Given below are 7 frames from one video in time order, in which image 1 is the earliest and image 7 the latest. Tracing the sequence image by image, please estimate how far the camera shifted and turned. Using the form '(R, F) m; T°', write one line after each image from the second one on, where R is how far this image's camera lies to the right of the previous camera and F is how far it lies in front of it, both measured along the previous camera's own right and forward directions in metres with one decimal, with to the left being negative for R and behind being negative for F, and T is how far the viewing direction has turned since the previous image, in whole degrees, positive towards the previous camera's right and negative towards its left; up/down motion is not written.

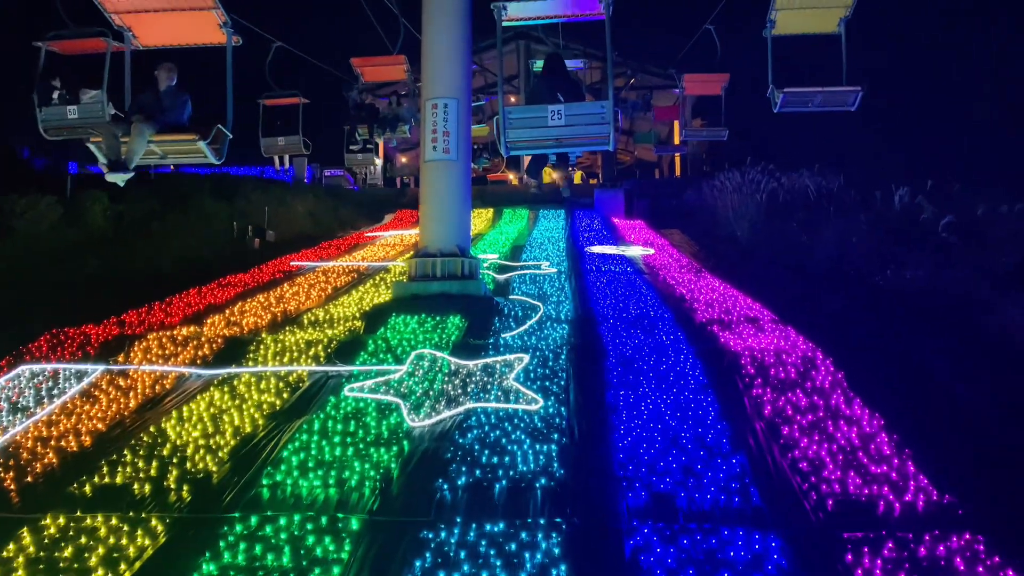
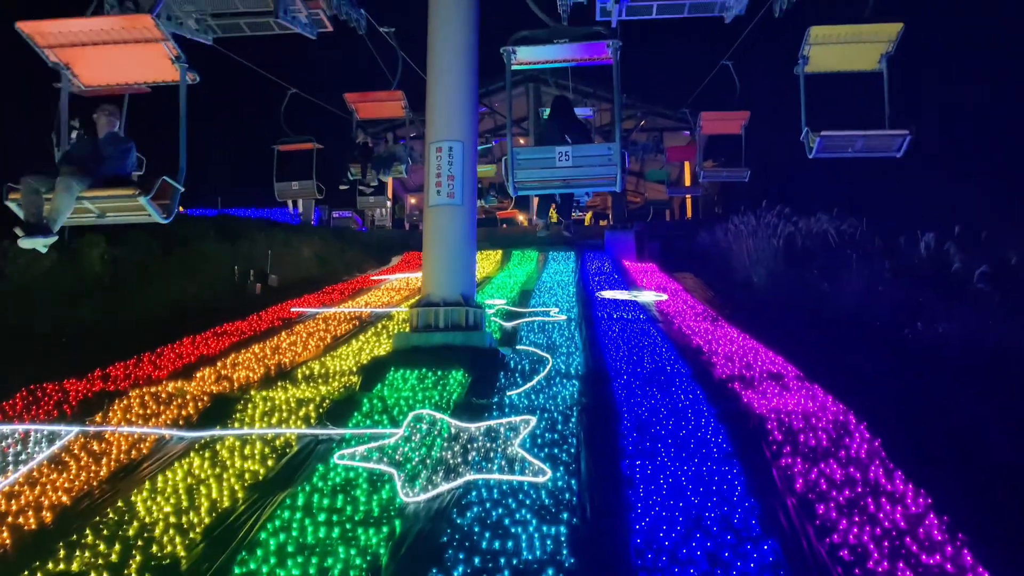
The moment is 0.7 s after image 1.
(0.0, +0.3) m; -1°
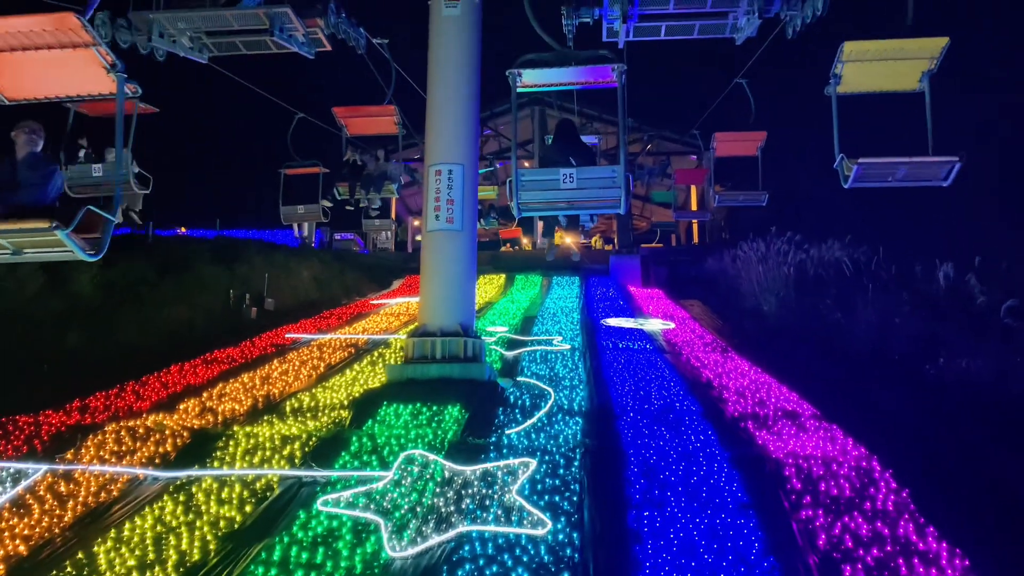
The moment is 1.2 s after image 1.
(0.0, +0.2) m; 0°
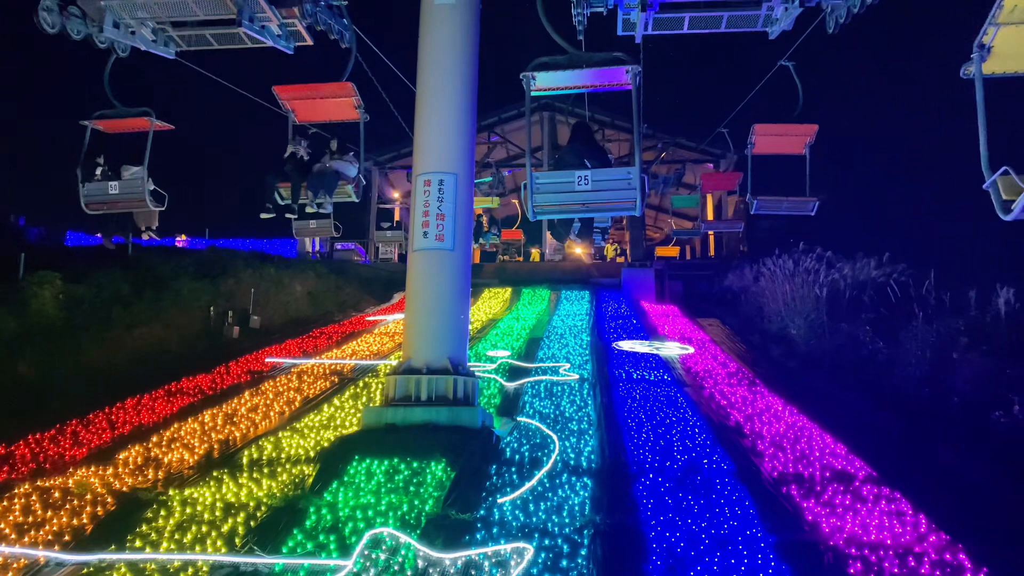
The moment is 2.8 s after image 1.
(+0.1, +0.7) m; -1°
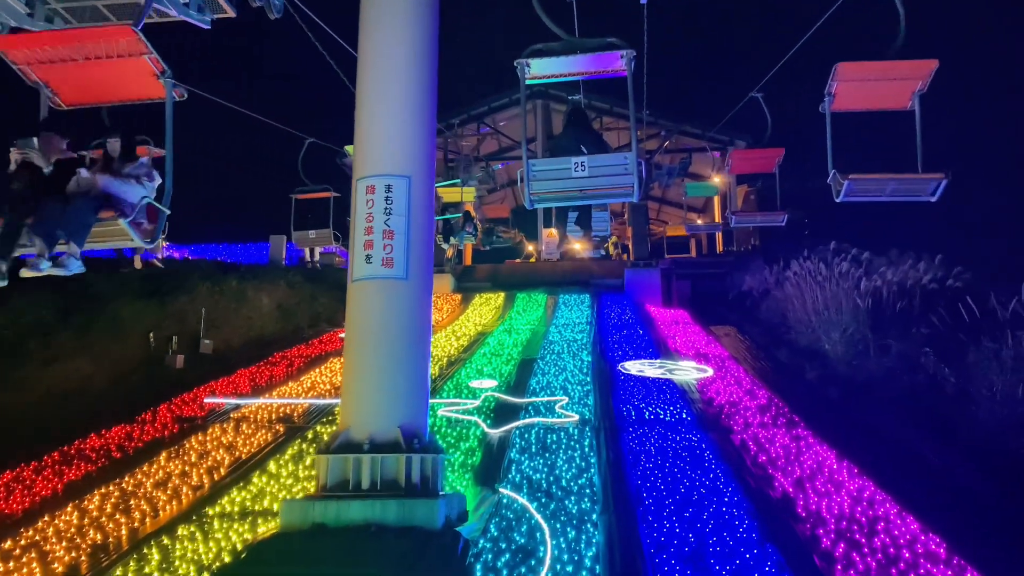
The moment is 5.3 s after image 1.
(+0.1, +1.1) m; 0°
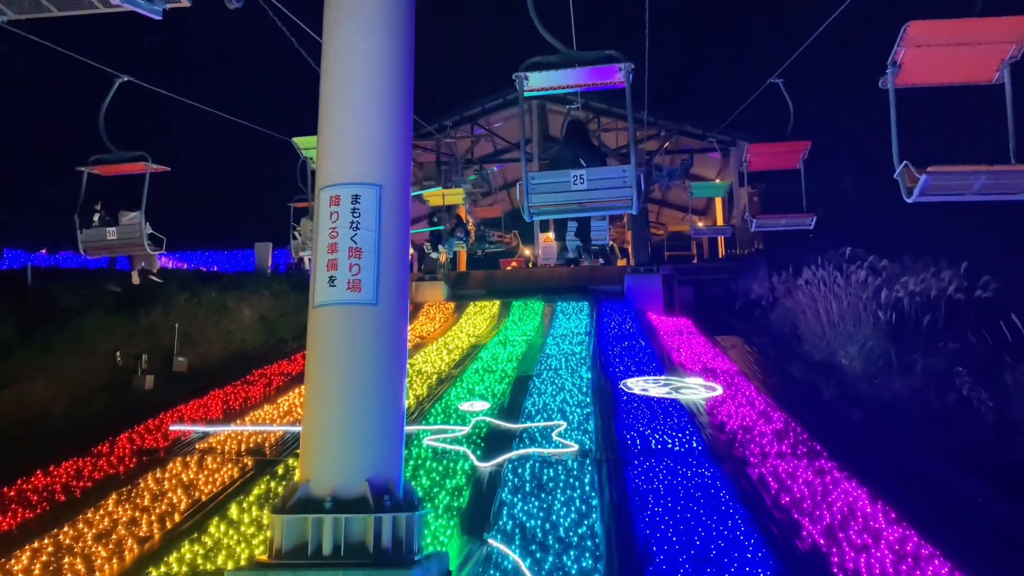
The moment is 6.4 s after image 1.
(0.0, +0.5) m; 0°
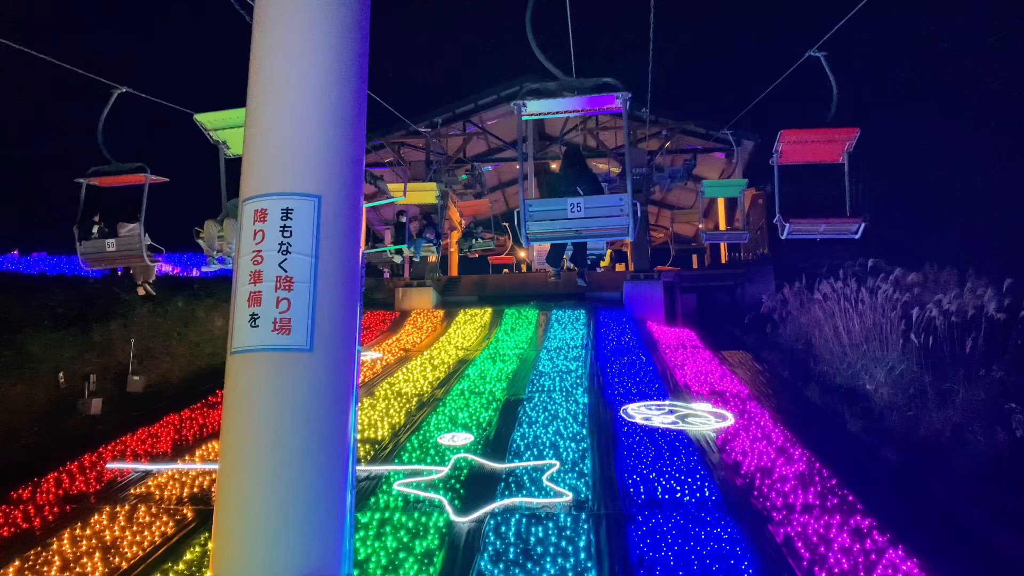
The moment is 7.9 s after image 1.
(+0.1, +0.6) m; 0°
